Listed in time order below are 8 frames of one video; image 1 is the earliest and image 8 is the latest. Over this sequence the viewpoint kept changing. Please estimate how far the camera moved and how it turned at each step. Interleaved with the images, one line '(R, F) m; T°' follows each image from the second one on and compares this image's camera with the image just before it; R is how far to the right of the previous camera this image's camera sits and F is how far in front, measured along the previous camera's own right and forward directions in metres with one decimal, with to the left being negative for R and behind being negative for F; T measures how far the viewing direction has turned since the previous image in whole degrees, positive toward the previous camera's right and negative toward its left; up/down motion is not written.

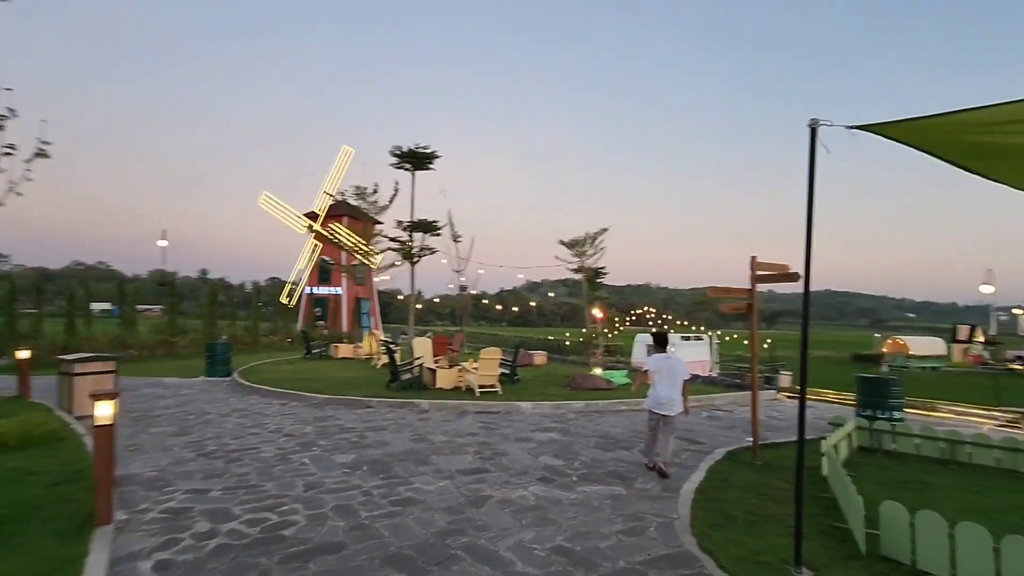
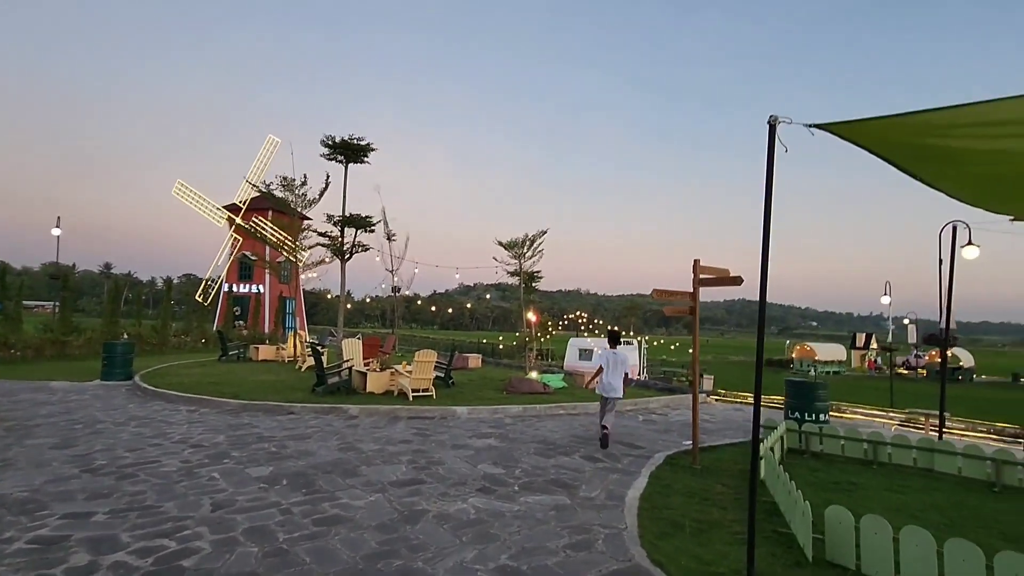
(-0.1, +0.4) m; +7°
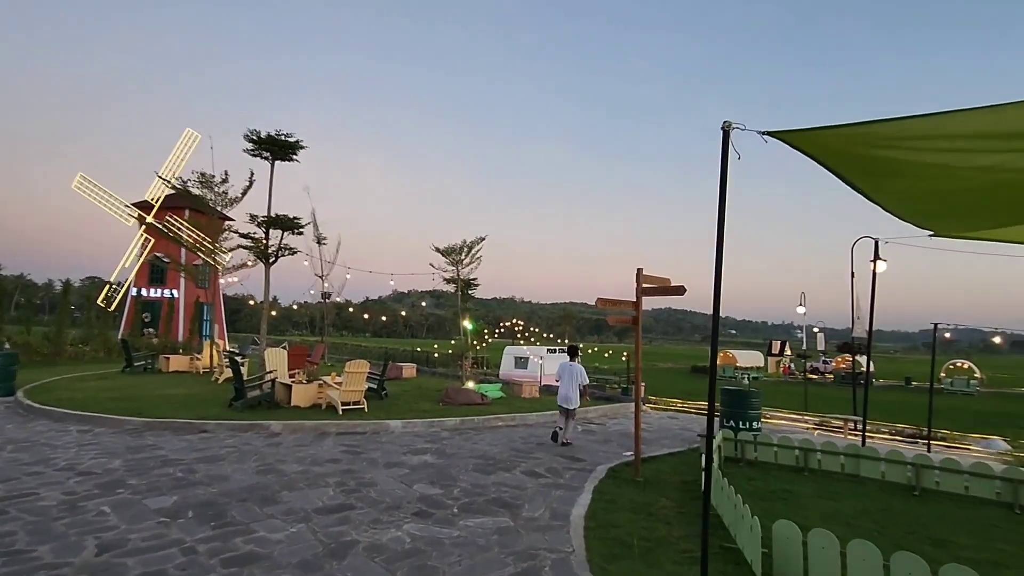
(-0.1, +0.4) m; +7°
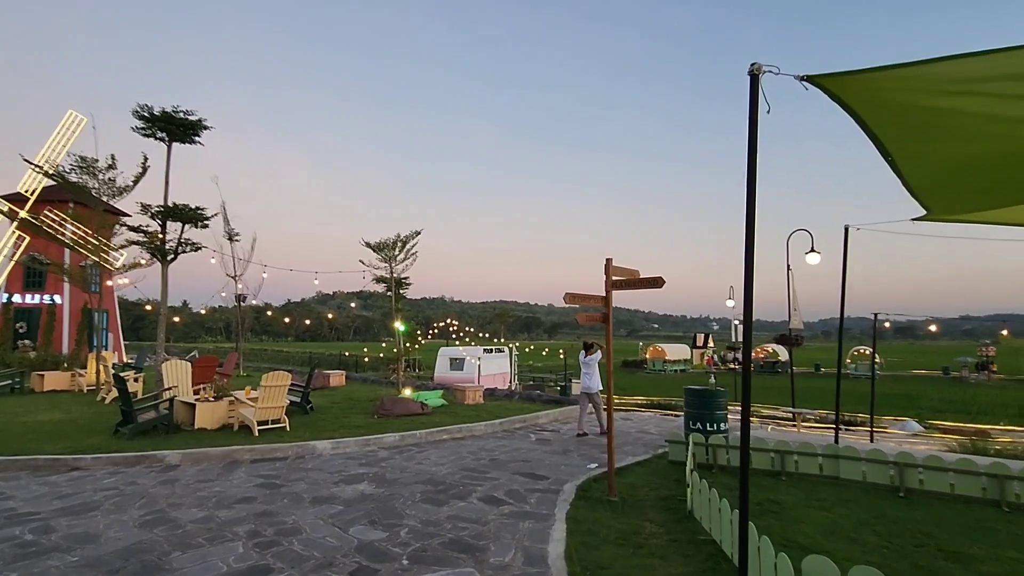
(-0.3, +1.2) m; +7°
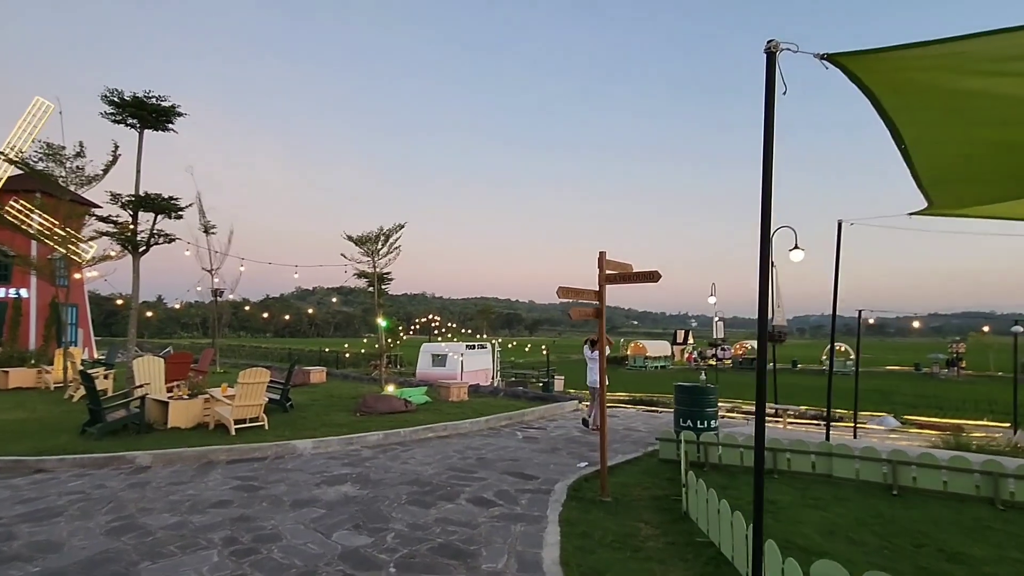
(-0.1, +0.3) m; +2°
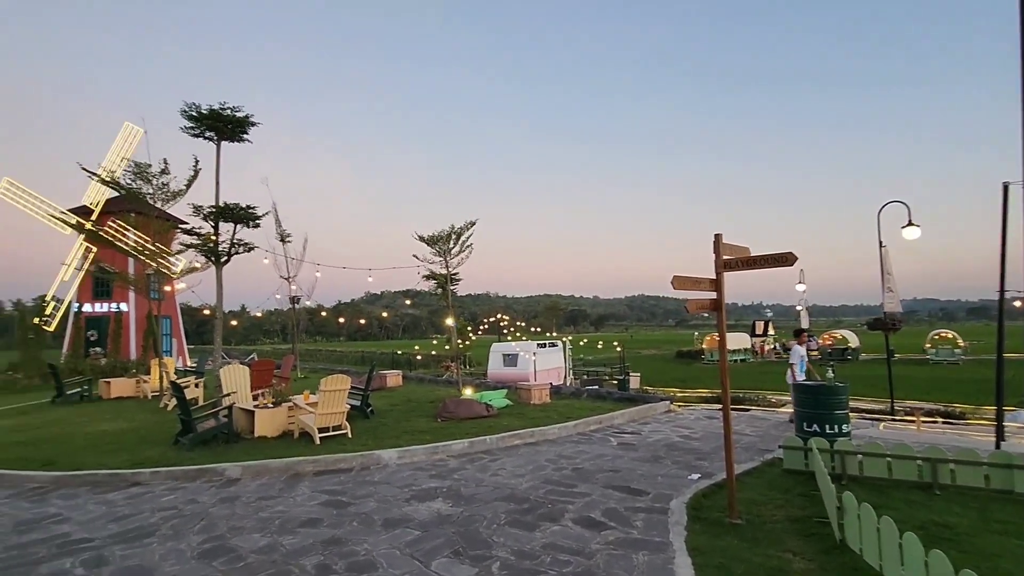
(-0.4, +0.7) m; -7°
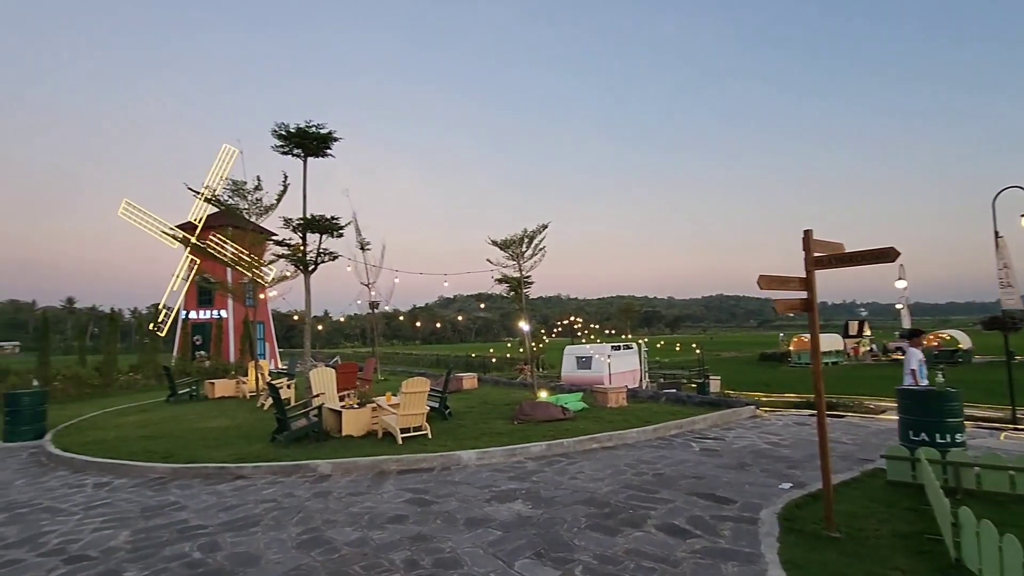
(-0.1, 0.0) m; -8°
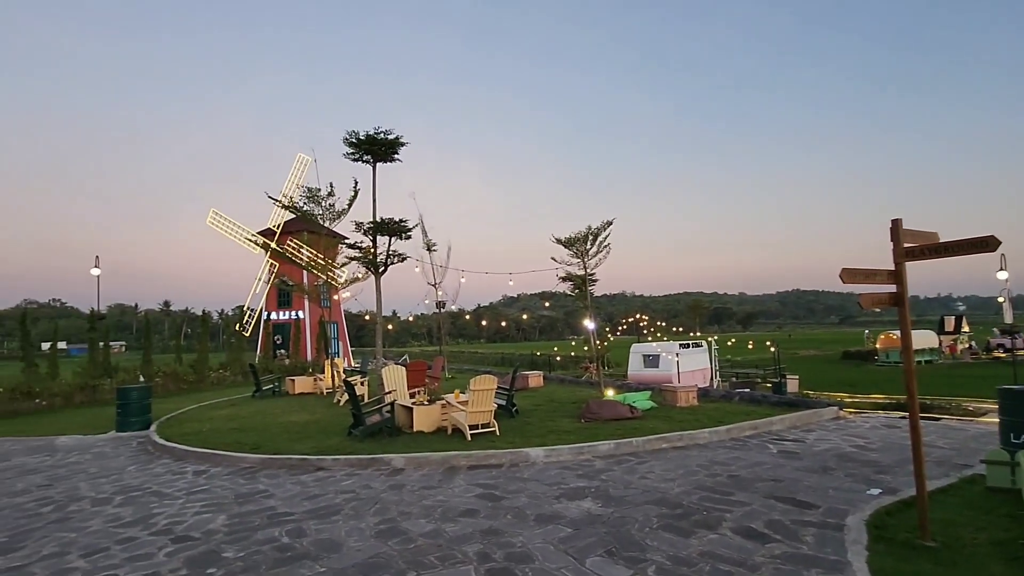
(0.0, 0.0) m; -7°
